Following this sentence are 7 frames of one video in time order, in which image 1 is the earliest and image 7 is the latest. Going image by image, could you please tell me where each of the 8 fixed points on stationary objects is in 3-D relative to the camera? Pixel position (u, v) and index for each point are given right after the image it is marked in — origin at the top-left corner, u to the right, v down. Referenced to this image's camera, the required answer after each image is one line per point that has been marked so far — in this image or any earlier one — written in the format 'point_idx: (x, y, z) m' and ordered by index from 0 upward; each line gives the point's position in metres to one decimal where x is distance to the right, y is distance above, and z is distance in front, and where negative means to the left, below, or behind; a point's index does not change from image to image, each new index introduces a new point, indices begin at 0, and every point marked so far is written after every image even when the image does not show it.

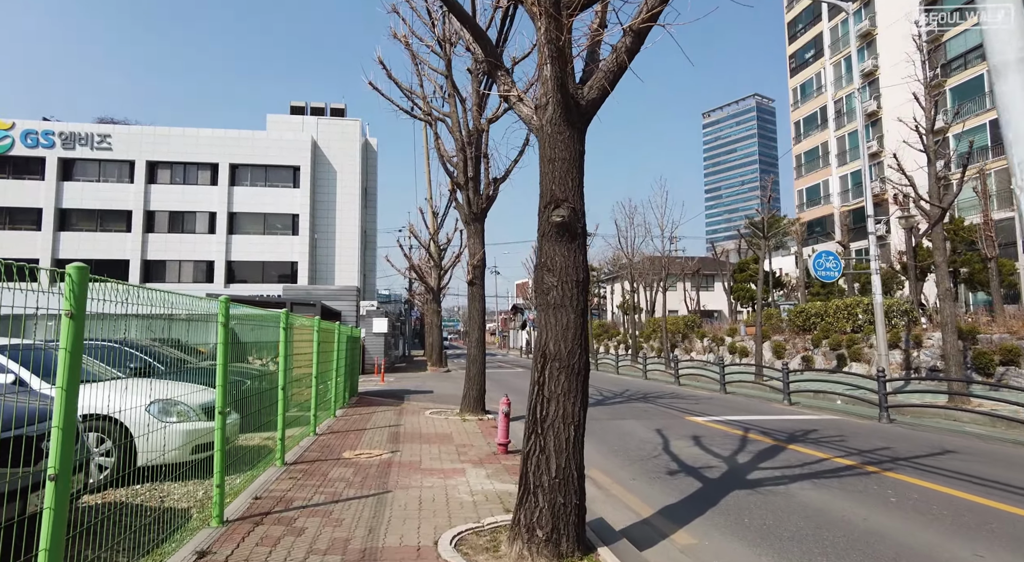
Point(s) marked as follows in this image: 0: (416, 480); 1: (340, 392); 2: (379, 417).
0: (-1.1, -2.2, +6.8) m
1: (-4.0, -2.6, +14.0) m
2: (-2.6, -2.6, +11.7) m
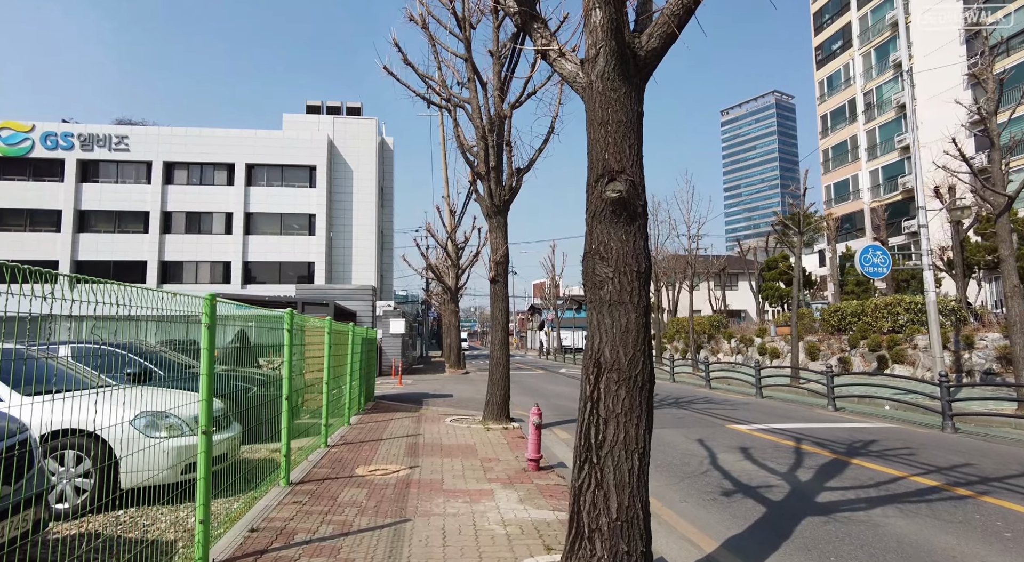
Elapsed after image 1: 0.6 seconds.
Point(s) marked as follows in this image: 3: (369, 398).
0: (-0.7, -2.2, +5.9) m
1: (-3.5, -2.6, +13.2) m
2: (-2.1, -2.6, +10.8) m
3: (-3.7, -3.0, +15.4) m
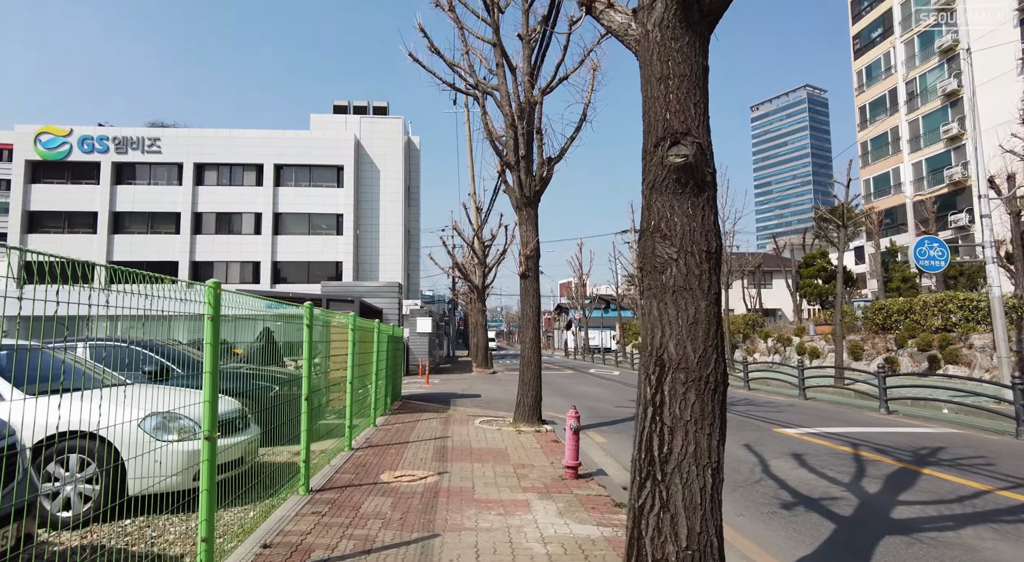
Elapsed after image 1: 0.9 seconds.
0: (-0.4, -2.1, +5.4) m
1: (-2.8, -2.5, +12.8) m
2: (-1.5, -2.5, +10.4) m
3: (-2.9, -2.9, +15.0) m
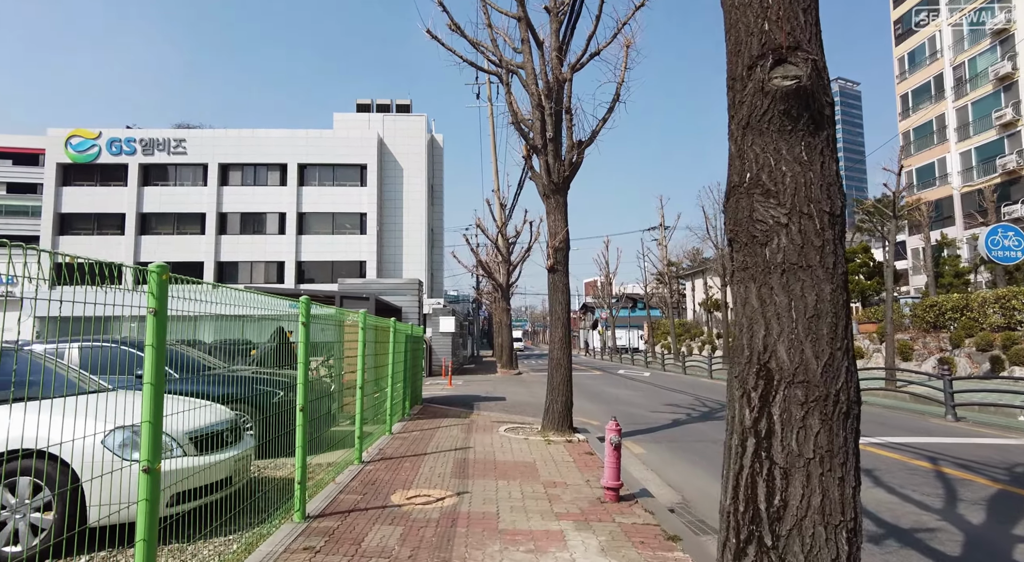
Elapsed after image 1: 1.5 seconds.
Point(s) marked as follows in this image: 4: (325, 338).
0: (-0.1, -2.0, +4.4) m
1: (-2.3, -2.4, +11.9) m
2: (-1.1, -2.4, +9.5) m
3: (-2.3, -2.9, +14.1) m
4: (-2.5, -0.7, +7.9) m
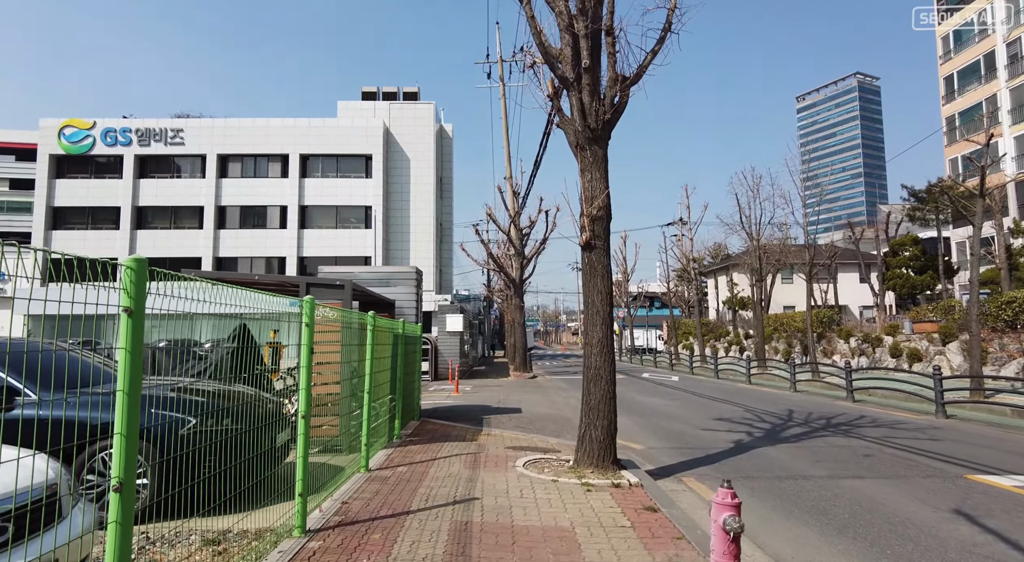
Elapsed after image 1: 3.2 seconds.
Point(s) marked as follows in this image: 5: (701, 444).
0: (0.0, -1.8, +1.8) m
1: (-2.0, -2.2, +9.3) m
2: (-0.8, -2.2, +6.8) m
3: (-2.0, -2.6, +11.5) m
4: (-2.2, -0.5, +5.3) m
5: (+3.2, -2.8, +10.3) m
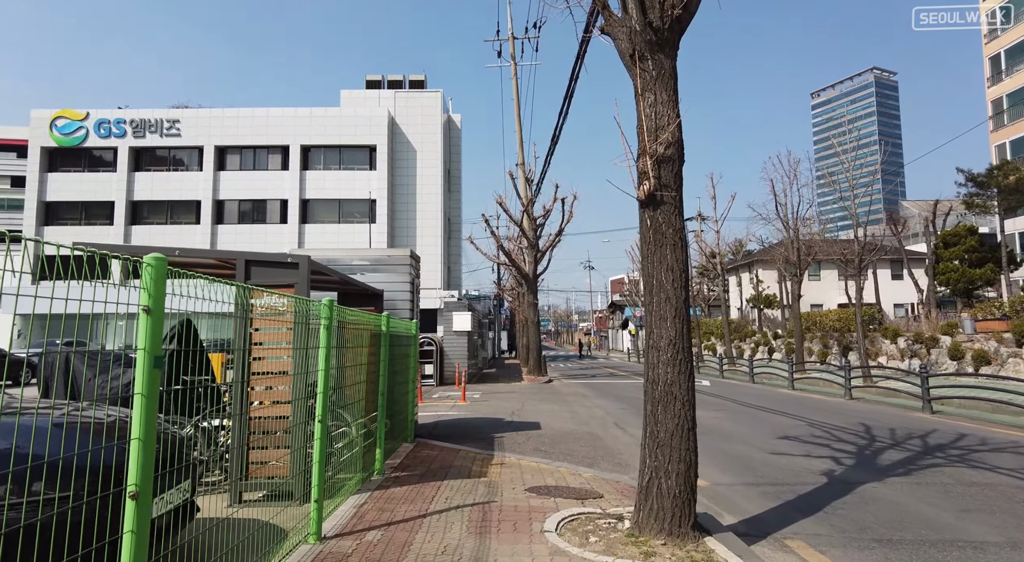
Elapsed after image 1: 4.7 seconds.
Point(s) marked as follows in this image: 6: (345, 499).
0: (+0.1, -1.5, -0.7) m
1: (-1.7, -1.9, +6.9) m
2: (-0.6, -2.0, +4.4) m
3: (-1.7, -2.4, +9.1) m
4: (-2.1, -0.3, +2.9) m
5: (+3.5, -2.6, +7.8) m
6: (-1.7, -2.3, +6.7) m
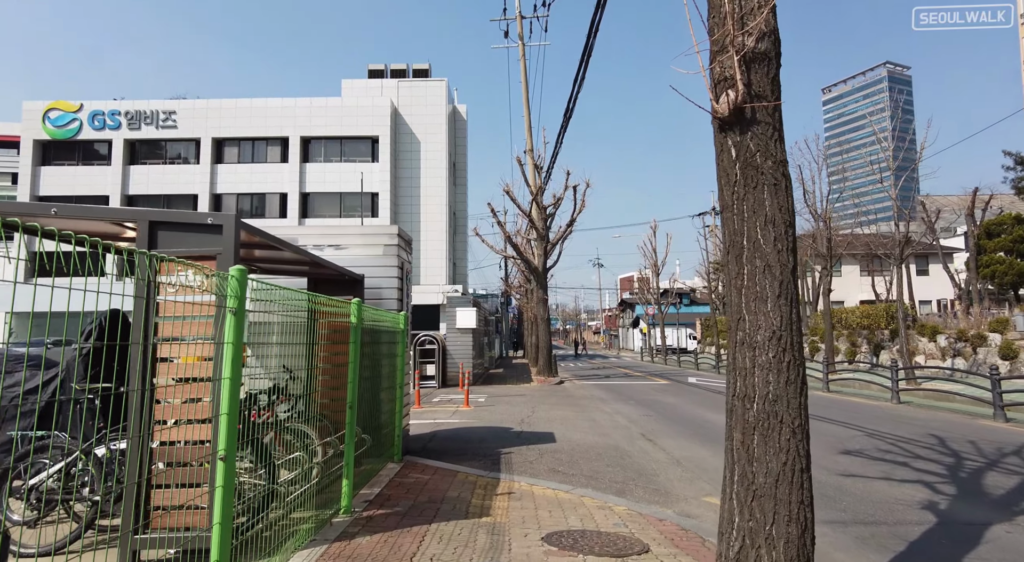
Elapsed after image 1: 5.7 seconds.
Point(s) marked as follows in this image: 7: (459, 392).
0: (+0.1, -1.3, -2.4) m
1: (-1.6, -1.7, +5.2) m
2: (-0.6, -1.7, +2.7) m
3: (-1.5, -2.2, +7.4) m
4: (-2.0, -0.1, +1.2) m
5: (+3.6, -2.3, +6.0) m
6: (-1.6, -2.1, +4.9) m
7: (-1.7, -3.5, +19.0) m
